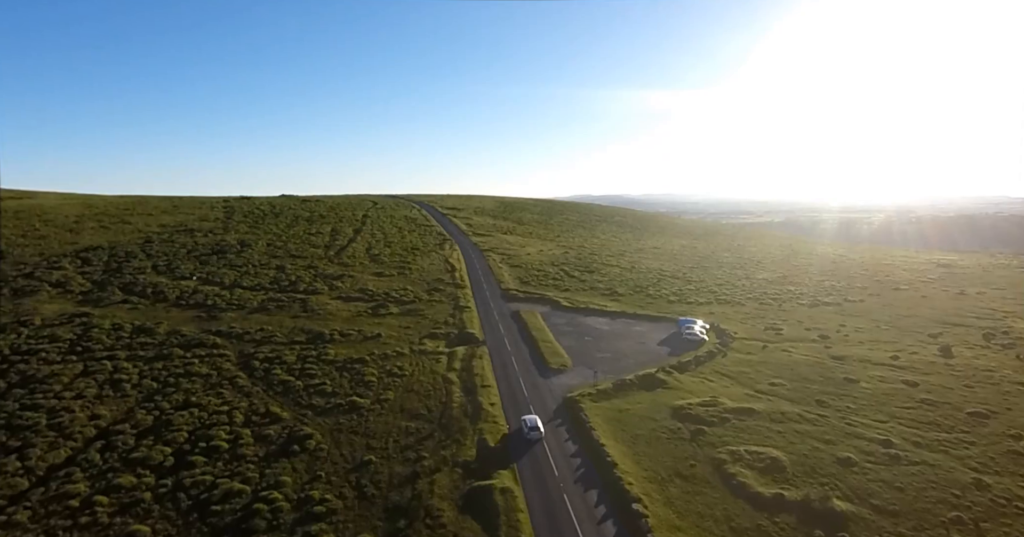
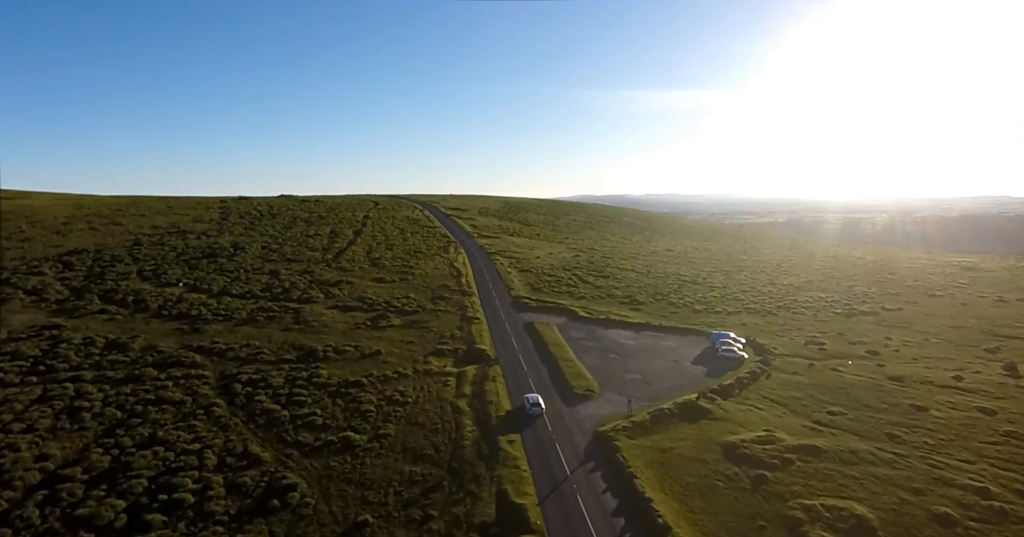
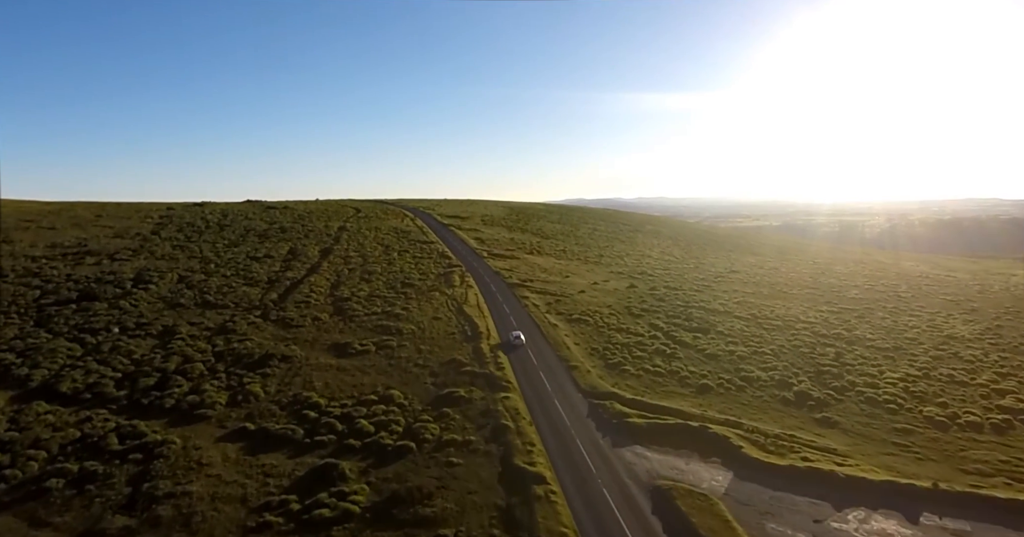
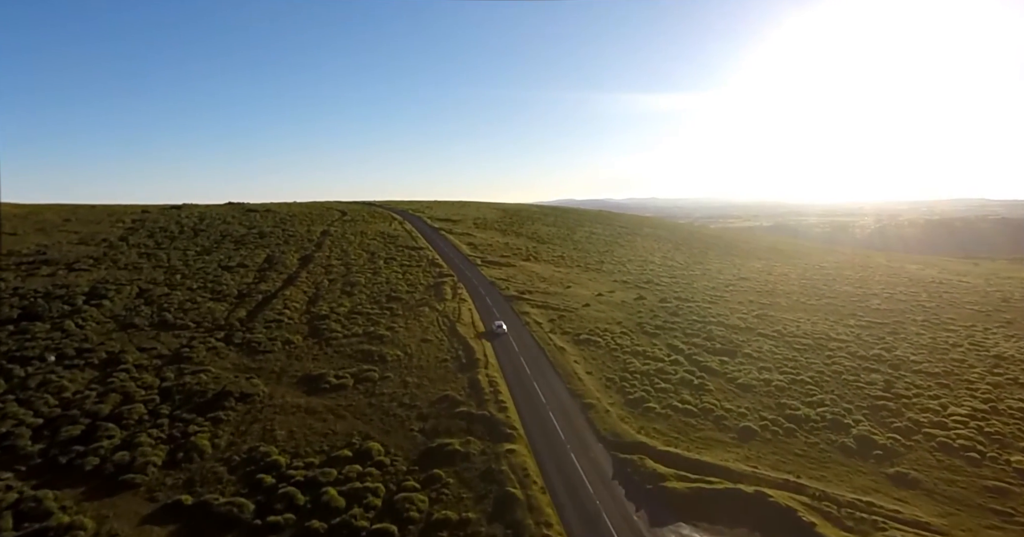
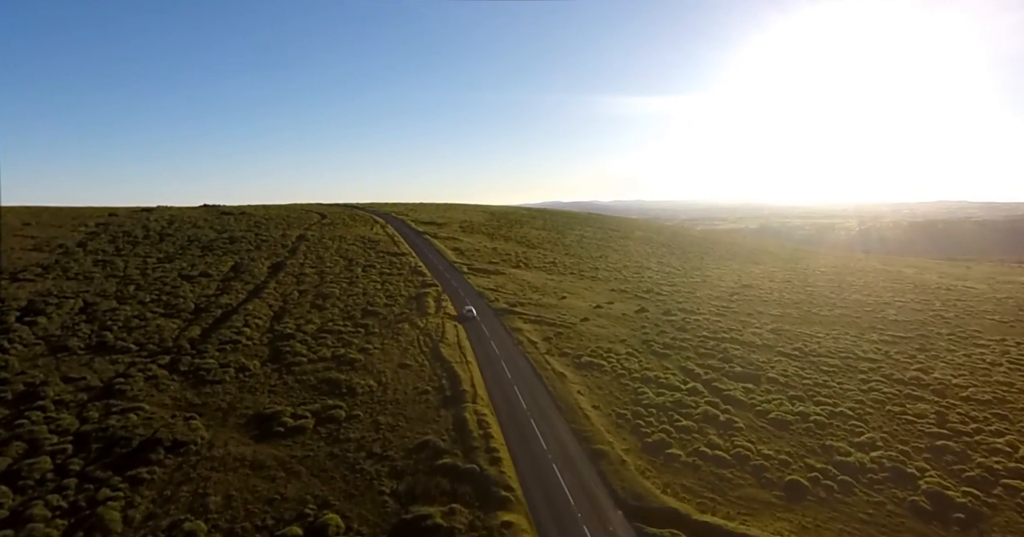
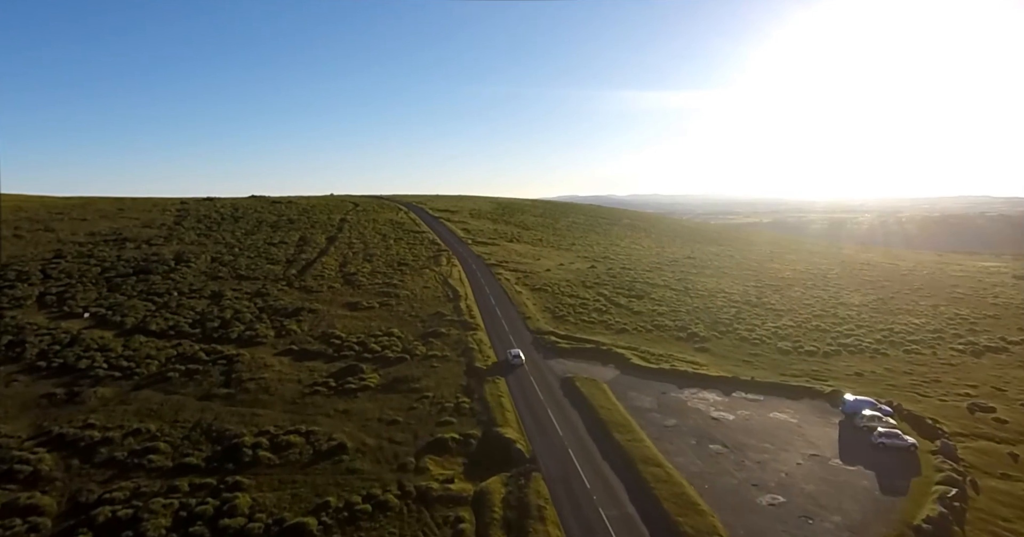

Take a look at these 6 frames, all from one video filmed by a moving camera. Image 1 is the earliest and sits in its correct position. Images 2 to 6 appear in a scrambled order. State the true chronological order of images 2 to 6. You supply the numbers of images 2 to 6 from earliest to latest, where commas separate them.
2, 6, 3, 4, 5
